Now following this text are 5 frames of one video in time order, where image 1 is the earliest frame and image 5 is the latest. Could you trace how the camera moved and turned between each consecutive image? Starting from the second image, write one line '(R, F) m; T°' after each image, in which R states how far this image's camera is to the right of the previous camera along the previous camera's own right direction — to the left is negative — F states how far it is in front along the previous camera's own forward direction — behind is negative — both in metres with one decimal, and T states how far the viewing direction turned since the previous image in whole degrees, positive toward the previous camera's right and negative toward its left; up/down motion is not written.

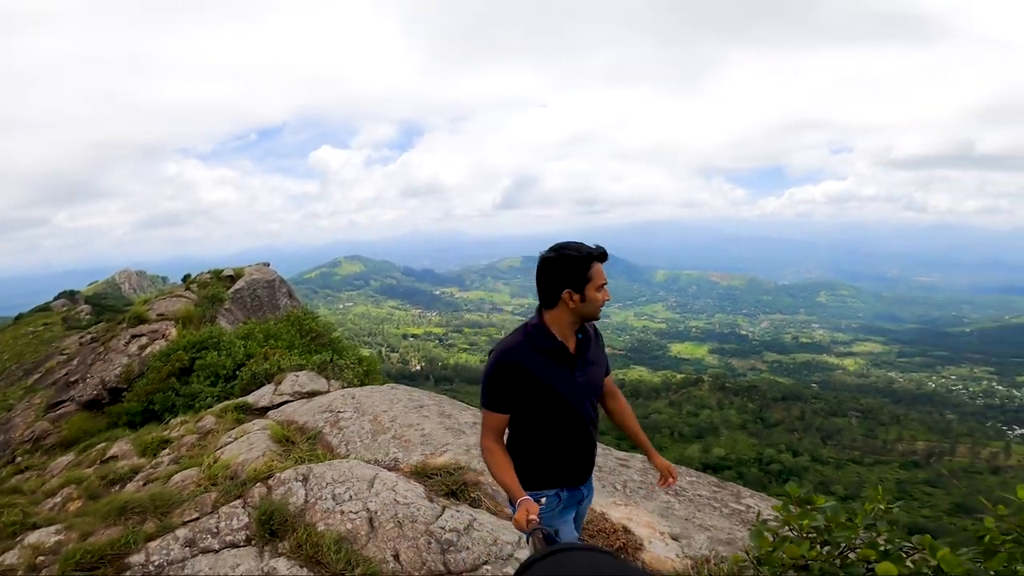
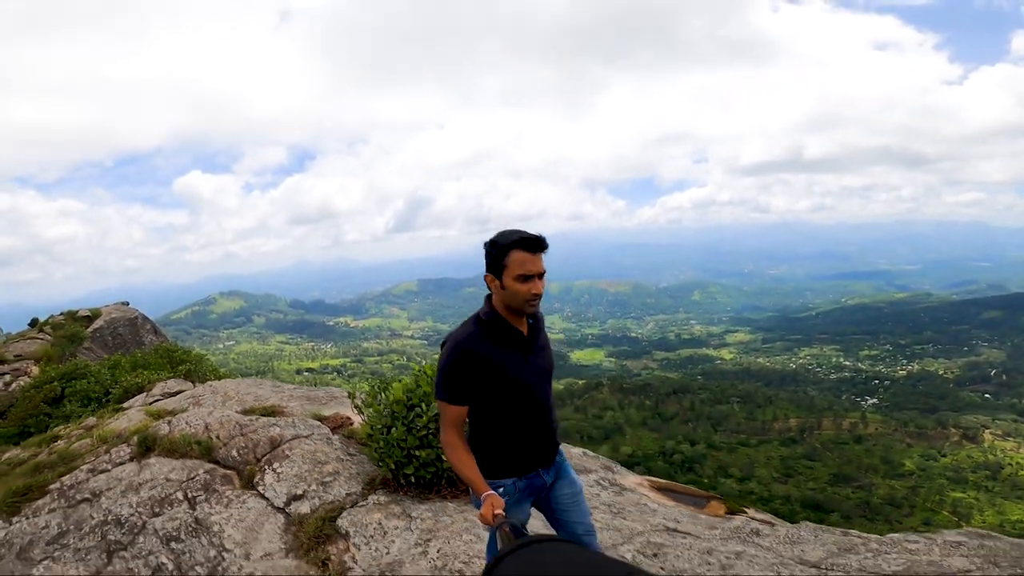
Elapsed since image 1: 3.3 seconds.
(+1.6, -3.6) m; +10°
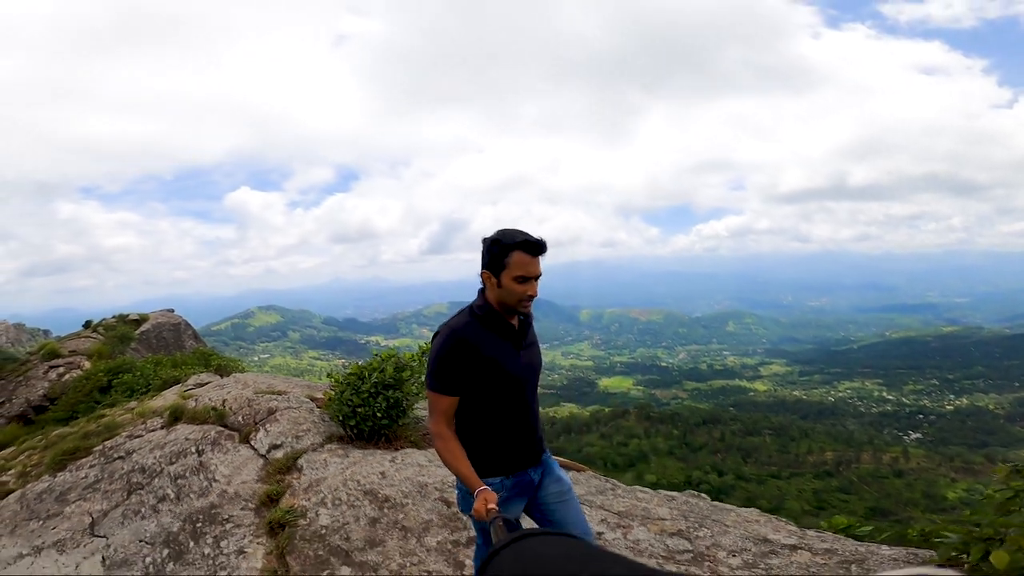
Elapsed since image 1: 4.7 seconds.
(+1.0, -1.0) m; -3°
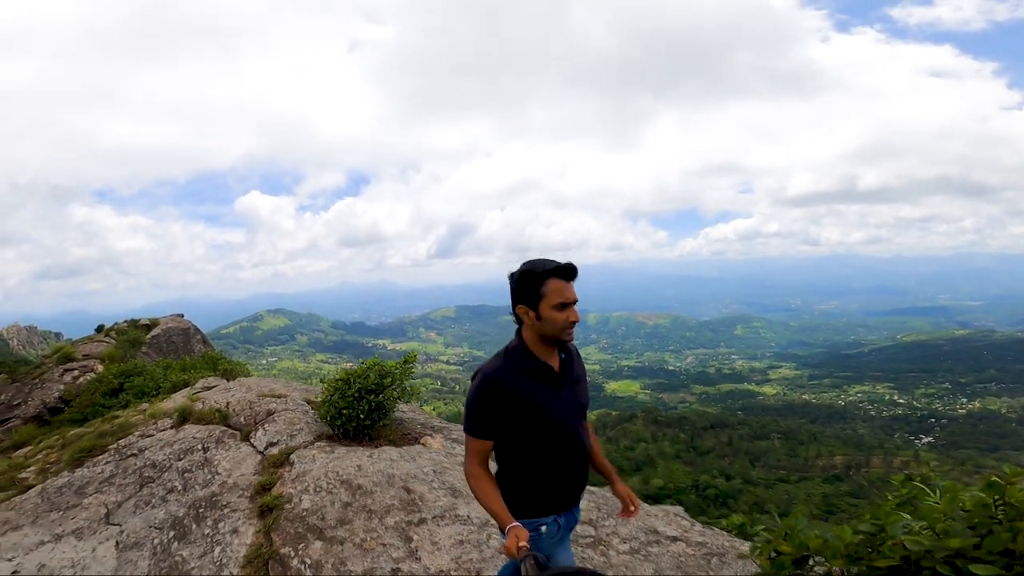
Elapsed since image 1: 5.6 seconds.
(+0.3, -0.5) m; -1°
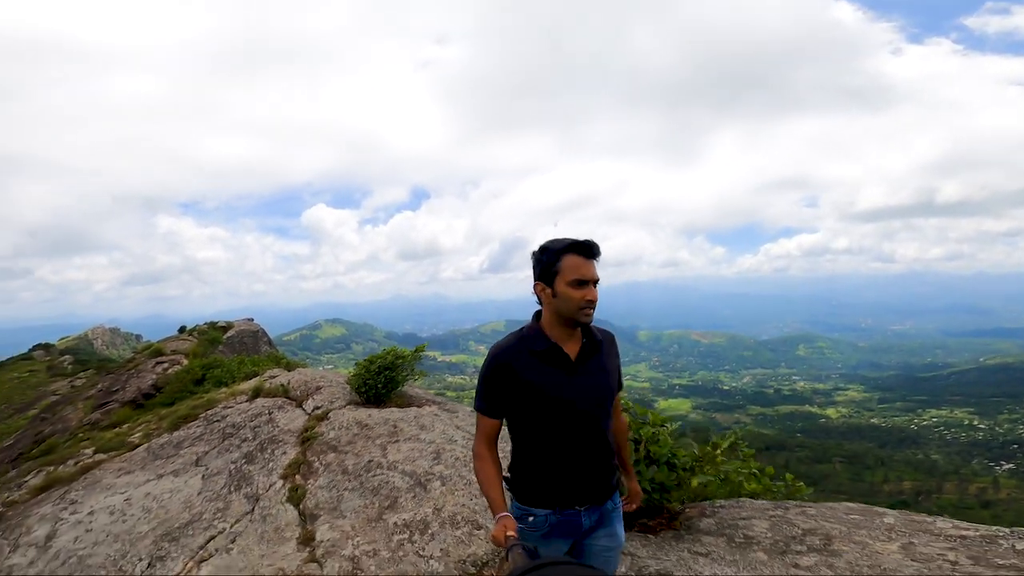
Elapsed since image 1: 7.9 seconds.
(+0.6, -1.1) m; -6°
